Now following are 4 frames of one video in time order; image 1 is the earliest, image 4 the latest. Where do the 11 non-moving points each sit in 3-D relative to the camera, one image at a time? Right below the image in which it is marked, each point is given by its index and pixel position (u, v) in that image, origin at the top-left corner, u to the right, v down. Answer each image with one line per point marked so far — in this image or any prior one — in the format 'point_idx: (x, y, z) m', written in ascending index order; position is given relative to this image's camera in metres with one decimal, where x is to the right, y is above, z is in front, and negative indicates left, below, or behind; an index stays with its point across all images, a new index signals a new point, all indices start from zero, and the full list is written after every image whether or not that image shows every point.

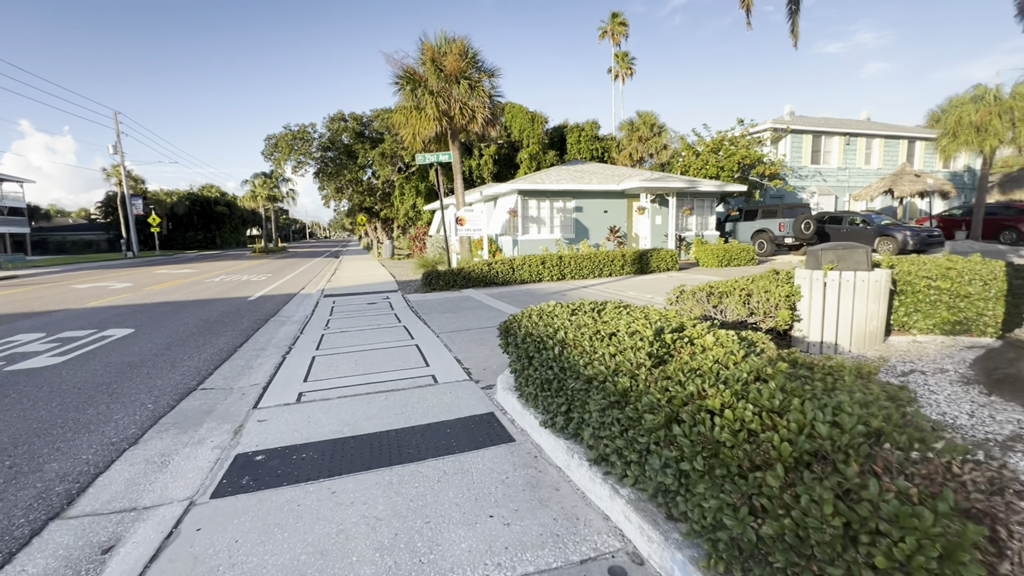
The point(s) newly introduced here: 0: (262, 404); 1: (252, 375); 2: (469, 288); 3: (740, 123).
0: (-2.4, -1.1, +4.5) m
1: (-3.0, -1.0, +5.5) m
2: (-1.2, 0.0, +12.7) m
3: (+9.5, +6.9, +19.6) m
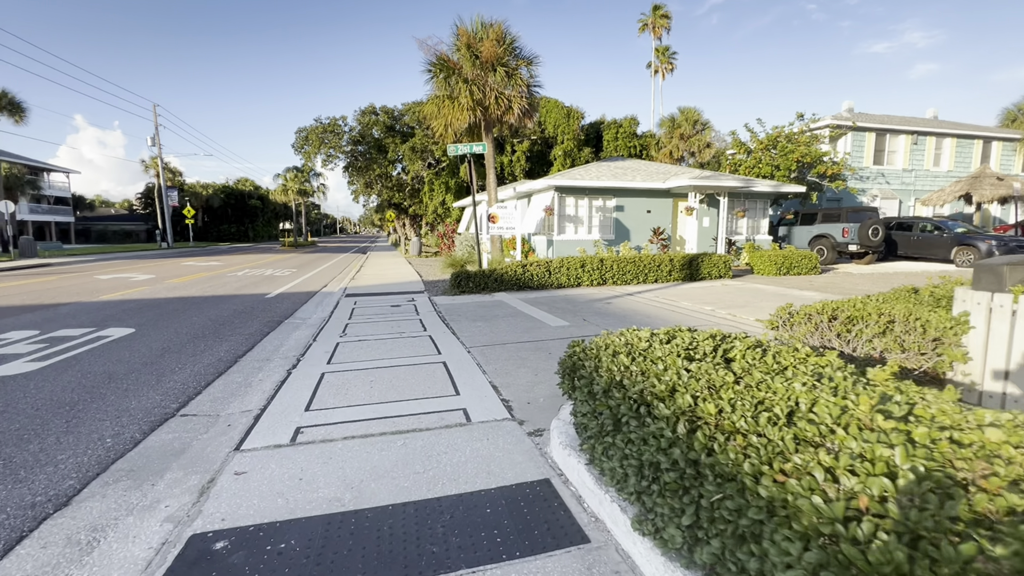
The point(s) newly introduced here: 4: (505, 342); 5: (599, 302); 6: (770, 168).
0: (-1.9, -1.2, +3.5) m
1: (-2.5, -1.0, +4.5) m
2: (-0.3, -0.1, +11.6) m
3: (+10.9, +6.5, +17.9) m
4: (-0.1, -0.8, +6.5) m
5: (+1.8, -0.3, +9.9) m
6: (+9.9, +4.6, +18.2) m
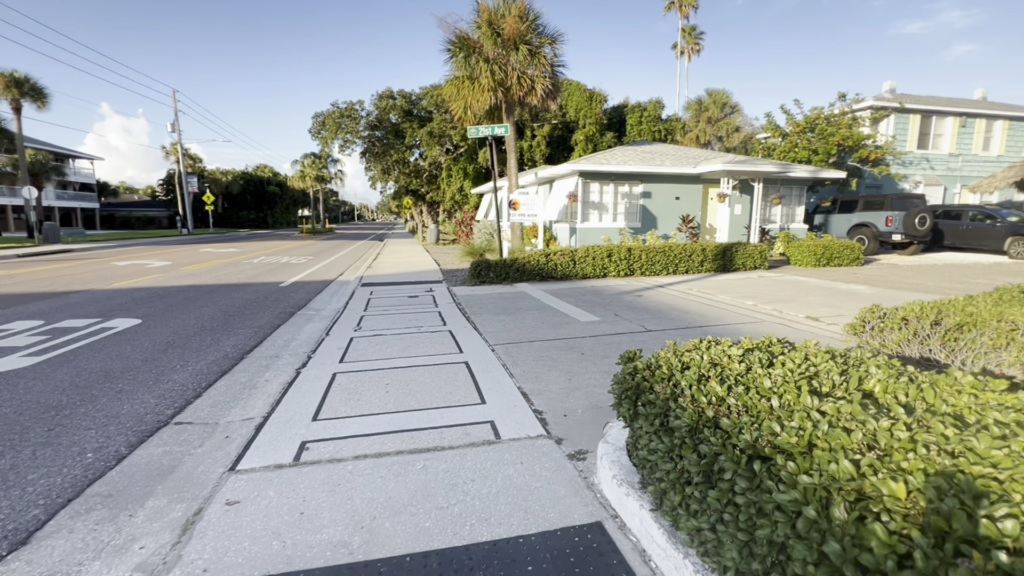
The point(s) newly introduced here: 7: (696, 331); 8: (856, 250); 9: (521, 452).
0: (-1.7, -1.1, +3.0) m
1: (-2.3, -1.0, +4.1) m
2: (+0.3, +0.1, +11.1) m
3: (+11.7, +6.8, +16.8) m
4: (+0.2, -0.7, +5.9) m
5: (+2.3, -0.1, +9.3) m
6: (+10.7, +4.9, +17.1) m
7: (+2.4, -0.6, +6.2) m
8: (+9.5, +1.0, +13.0) m
9: (+0.1, -1.1, +3.1) m
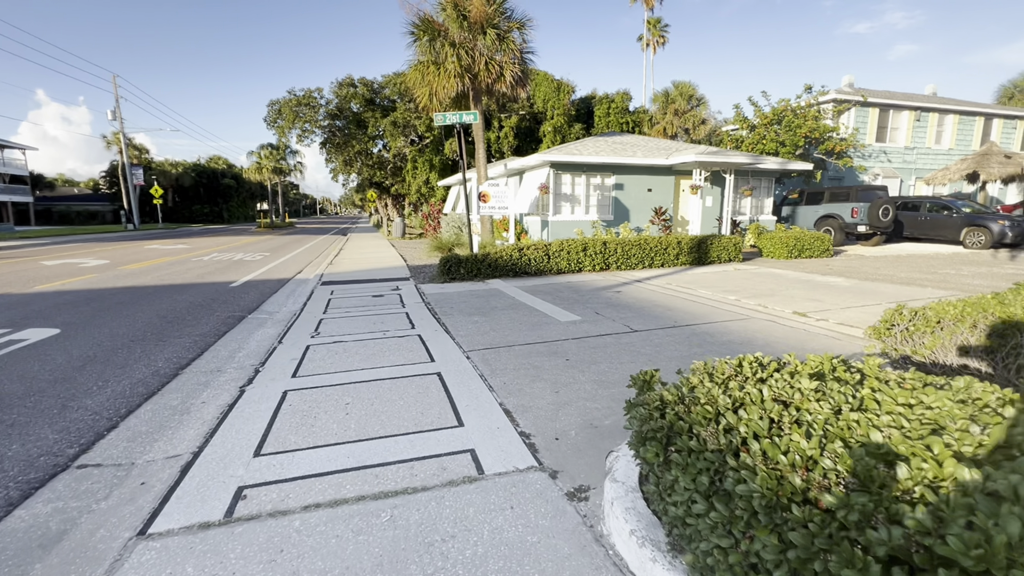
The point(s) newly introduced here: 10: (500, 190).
0: (-1.8, -1.2, +2.4) m
1: (-2.4, -1.0, +3.4) m
2: (-0.4, +0.2, +10.5) m
3: (+10.5, +7.1, +16.9) m
4: (0.0, -0.6, +5.4) m
5: (+1.8, 0.0, +8.9) m
6: (+9.5, +5.3, +17.2) m
7: (+2.1, -0.5, +5.9) m
8: (+8.7, +1.3, +13.1) m
9: (0.0, -1.1, +2.6) m
10: (-0.3, +2.7, +13.3) m
